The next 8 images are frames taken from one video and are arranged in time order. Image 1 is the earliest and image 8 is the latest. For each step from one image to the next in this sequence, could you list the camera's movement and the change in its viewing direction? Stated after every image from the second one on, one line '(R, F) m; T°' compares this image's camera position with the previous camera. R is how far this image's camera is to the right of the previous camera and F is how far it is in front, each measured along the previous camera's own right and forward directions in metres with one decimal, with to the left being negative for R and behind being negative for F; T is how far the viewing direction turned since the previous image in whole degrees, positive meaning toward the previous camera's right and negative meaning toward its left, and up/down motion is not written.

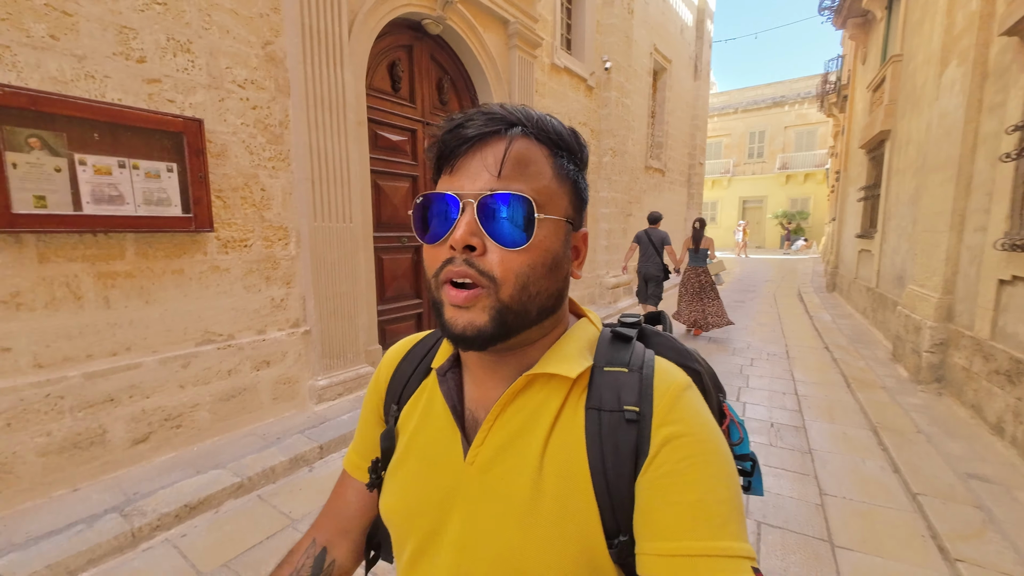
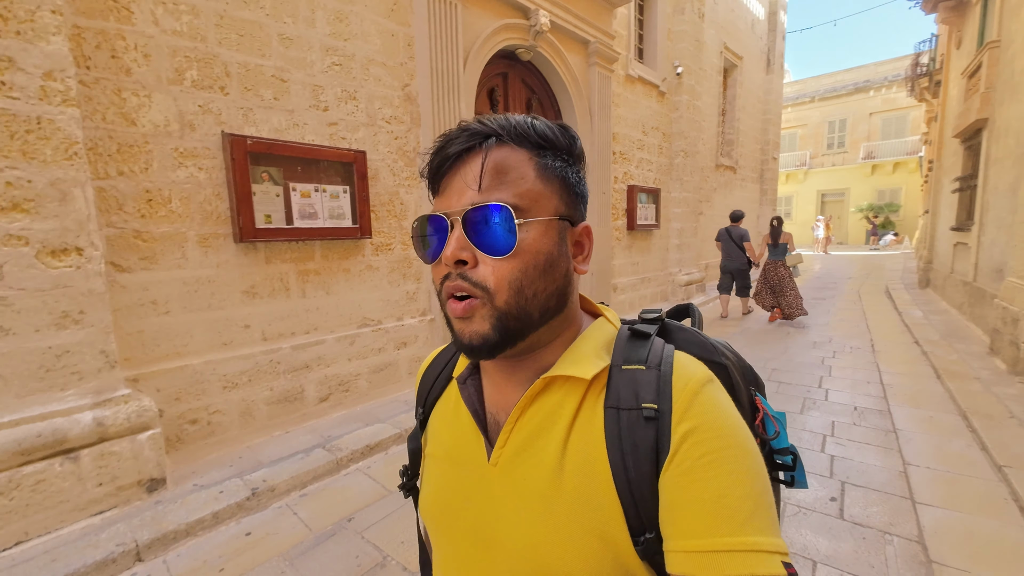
(-0.3, -0.6) m; -8°
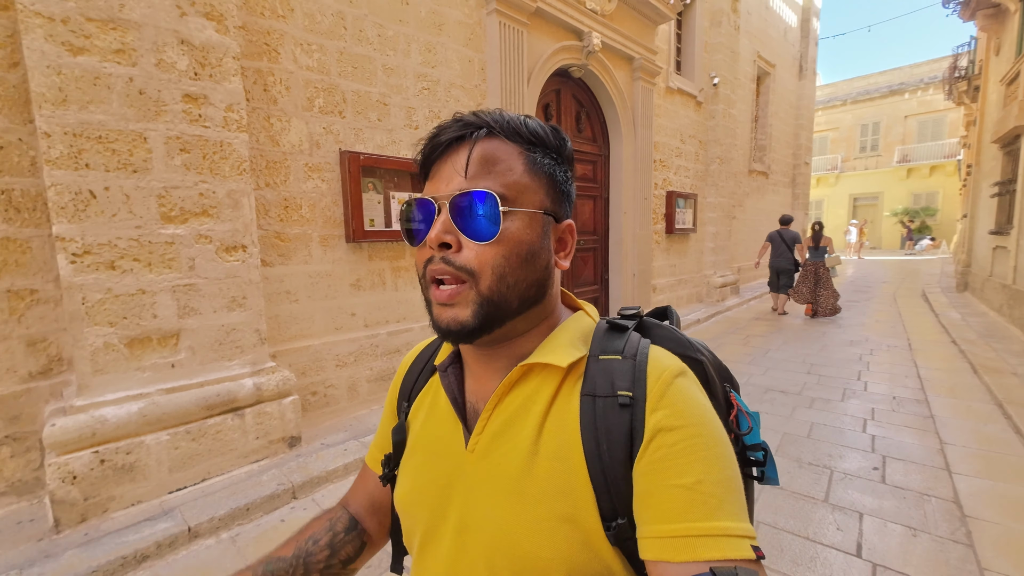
(-0.4, -0.4) m; -3°
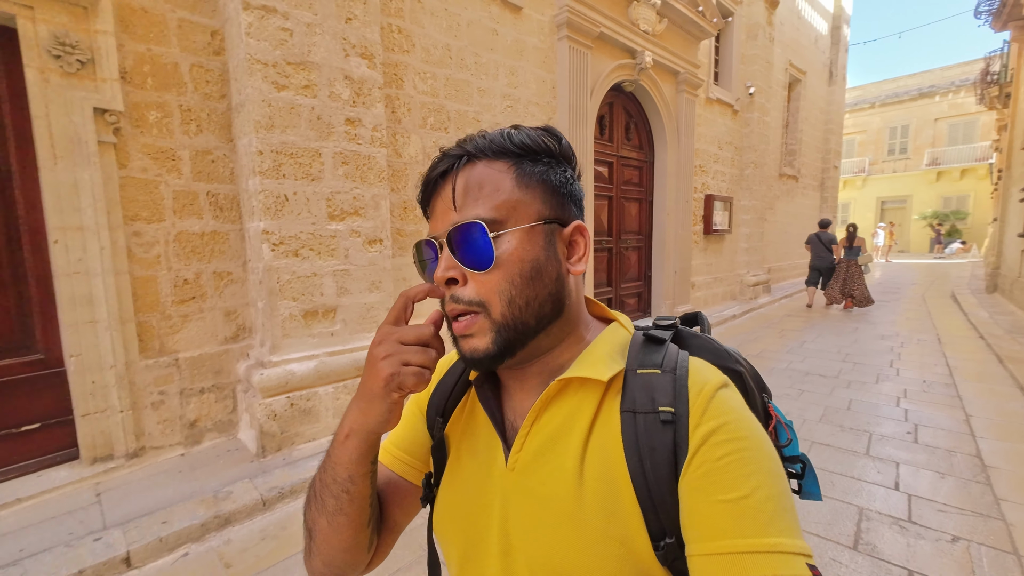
(-0.6, -0.6) m; -2°
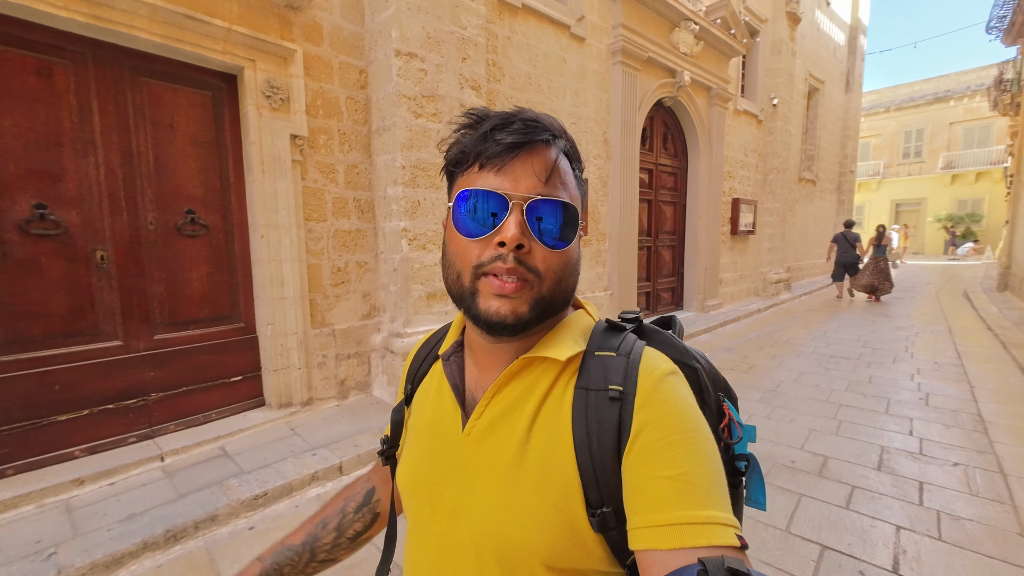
(-0.7, -0.7) m; -1°
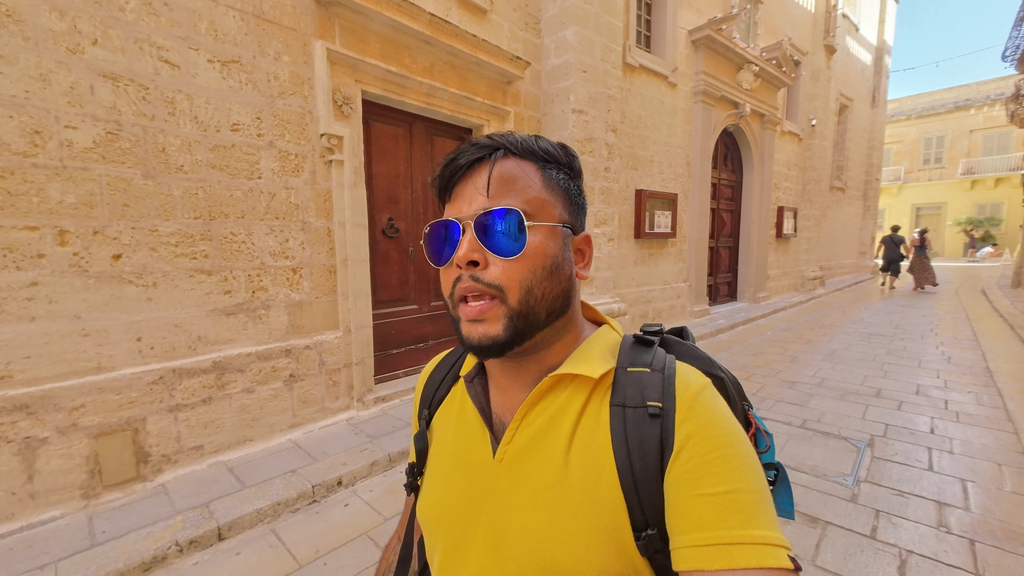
(-1.5, -1.5) m; -1°
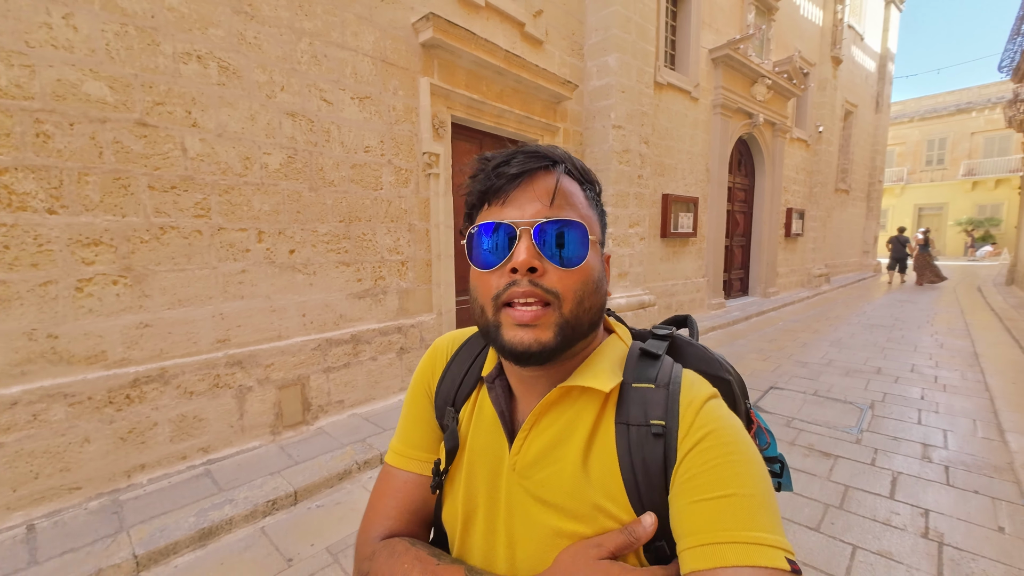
(-0.6, -0.7) m; 0°
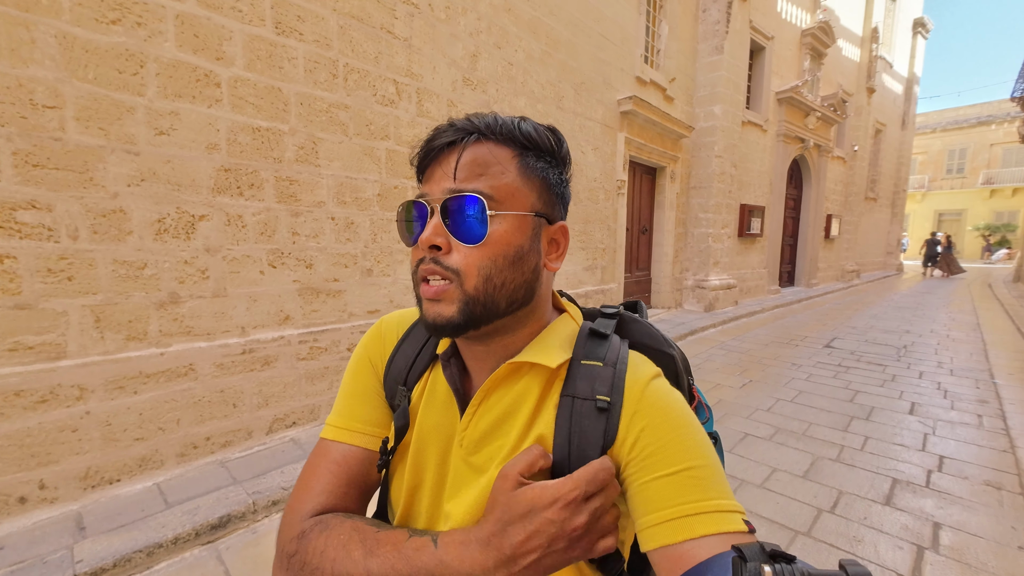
(-2.2, -2.3) m; -1°
